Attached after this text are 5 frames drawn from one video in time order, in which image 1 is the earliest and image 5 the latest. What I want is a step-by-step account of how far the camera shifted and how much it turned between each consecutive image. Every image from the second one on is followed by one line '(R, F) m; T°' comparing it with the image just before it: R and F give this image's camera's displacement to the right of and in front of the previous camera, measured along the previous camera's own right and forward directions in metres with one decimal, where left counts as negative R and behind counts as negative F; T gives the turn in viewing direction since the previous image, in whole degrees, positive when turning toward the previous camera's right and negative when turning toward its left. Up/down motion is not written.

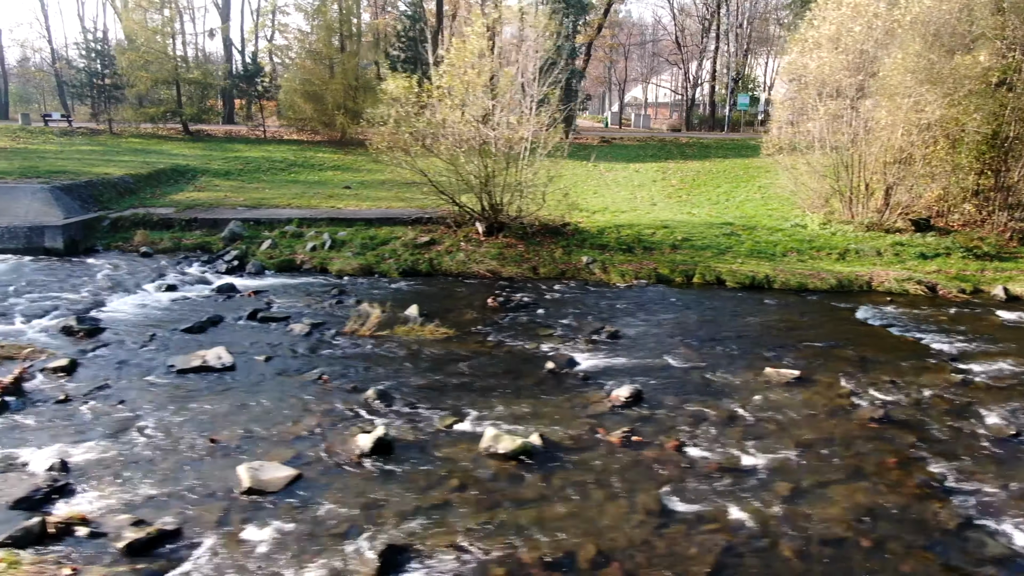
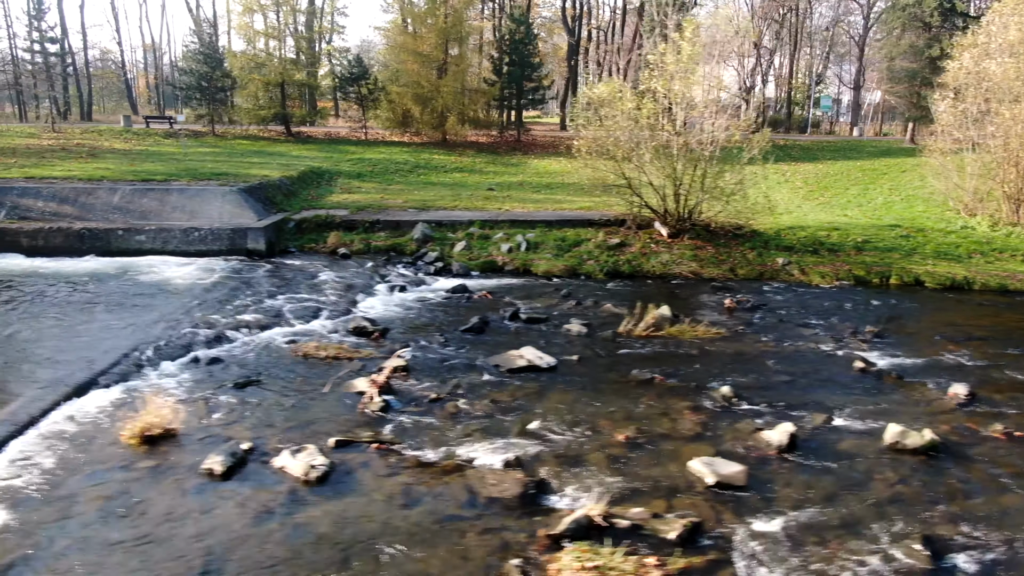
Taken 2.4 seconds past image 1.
(-2.6, -0.3) m; +1°
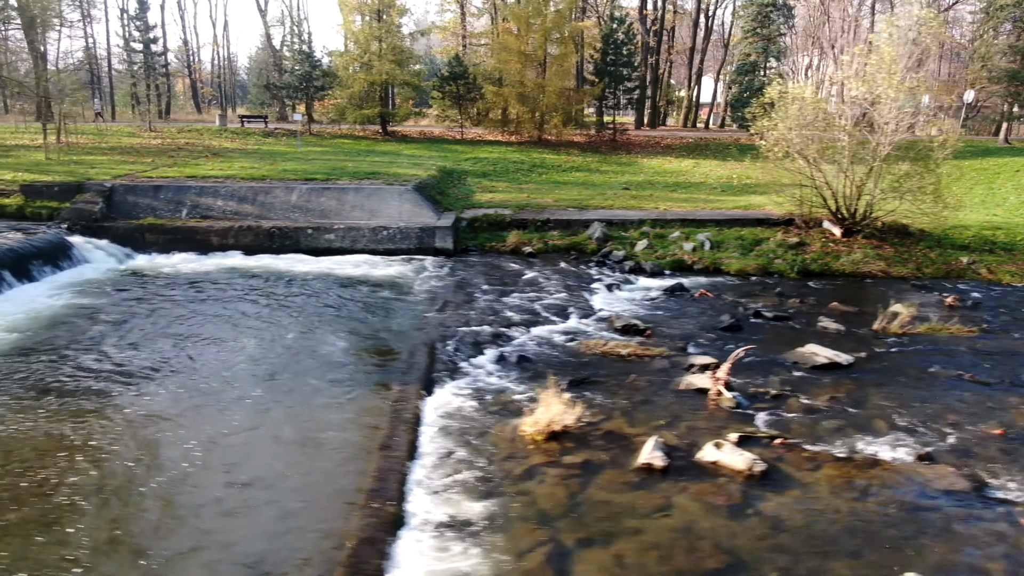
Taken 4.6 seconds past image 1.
(-2.5, -0.1) m; +1°
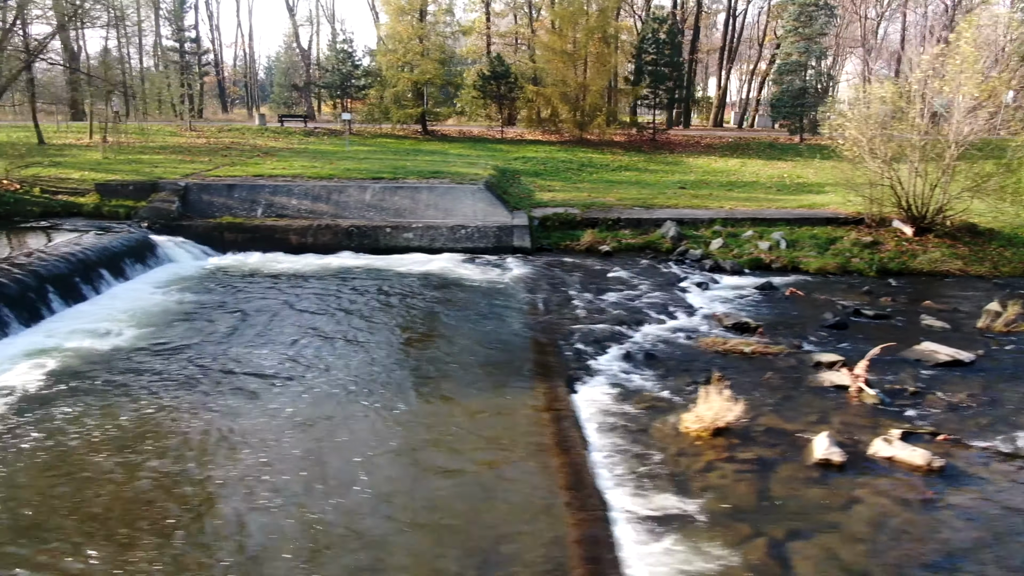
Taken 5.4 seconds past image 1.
(-1.1, 0.0) m; 0°
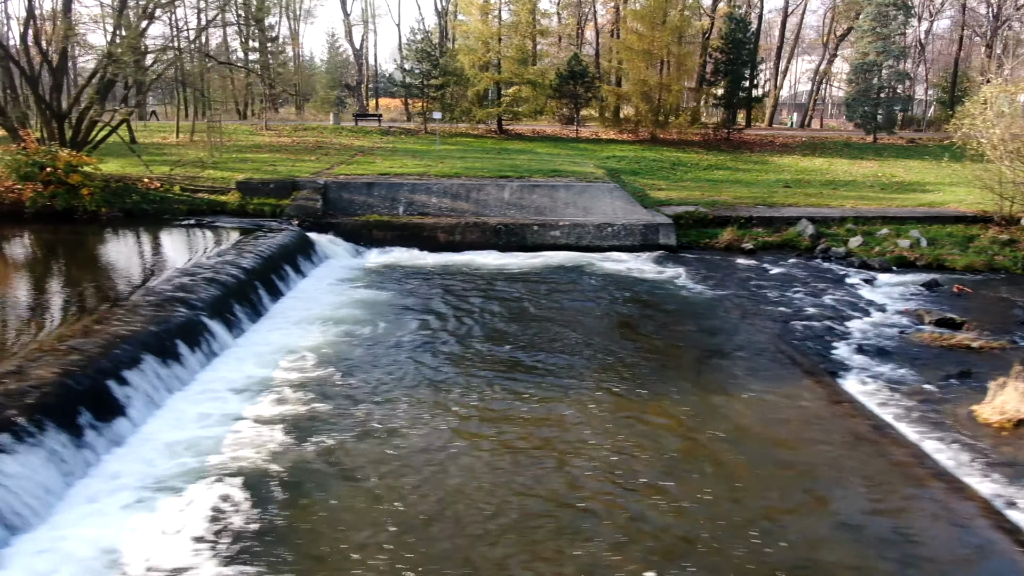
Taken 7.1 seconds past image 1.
(-2.0, -0.1) m; +1°
